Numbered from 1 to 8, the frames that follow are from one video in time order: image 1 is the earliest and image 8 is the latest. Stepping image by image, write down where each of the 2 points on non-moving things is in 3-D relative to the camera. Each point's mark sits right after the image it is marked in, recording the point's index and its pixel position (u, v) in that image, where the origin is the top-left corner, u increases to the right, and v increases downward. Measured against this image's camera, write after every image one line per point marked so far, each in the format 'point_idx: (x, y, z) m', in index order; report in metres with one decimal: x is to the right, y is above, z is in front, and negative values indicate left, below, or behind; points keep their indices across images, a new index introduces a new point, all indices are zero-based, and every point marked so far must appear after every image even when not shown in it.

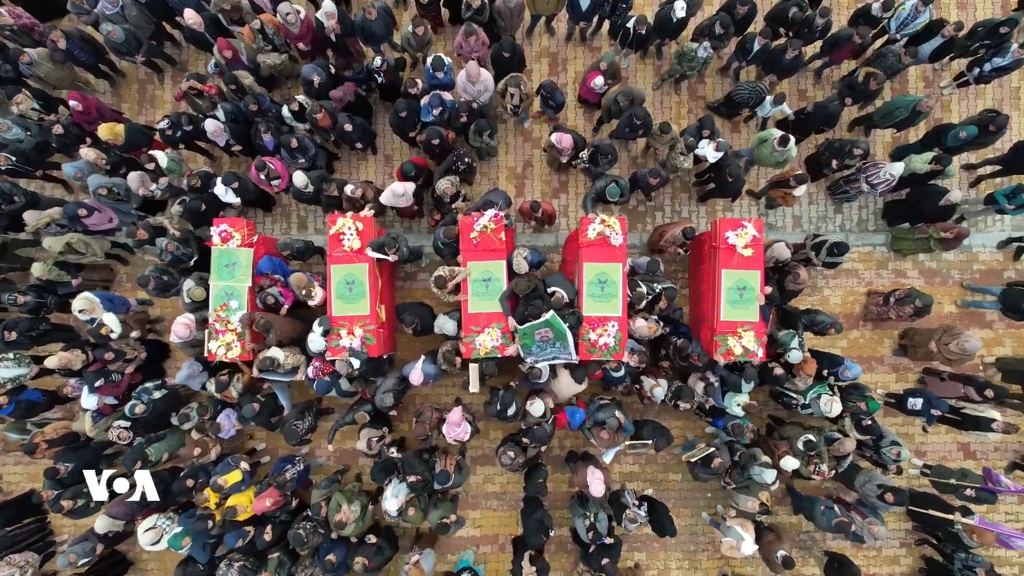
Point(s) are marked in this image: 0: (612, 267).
0: (+3.9, +0.8, +8.2) m
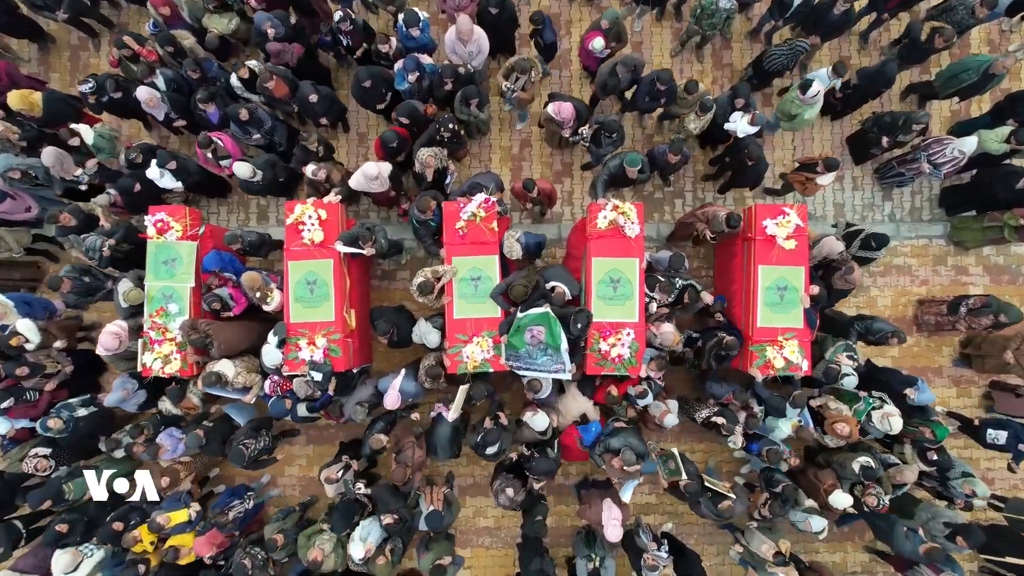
0: (+3.7, +0.8, +6.9) m
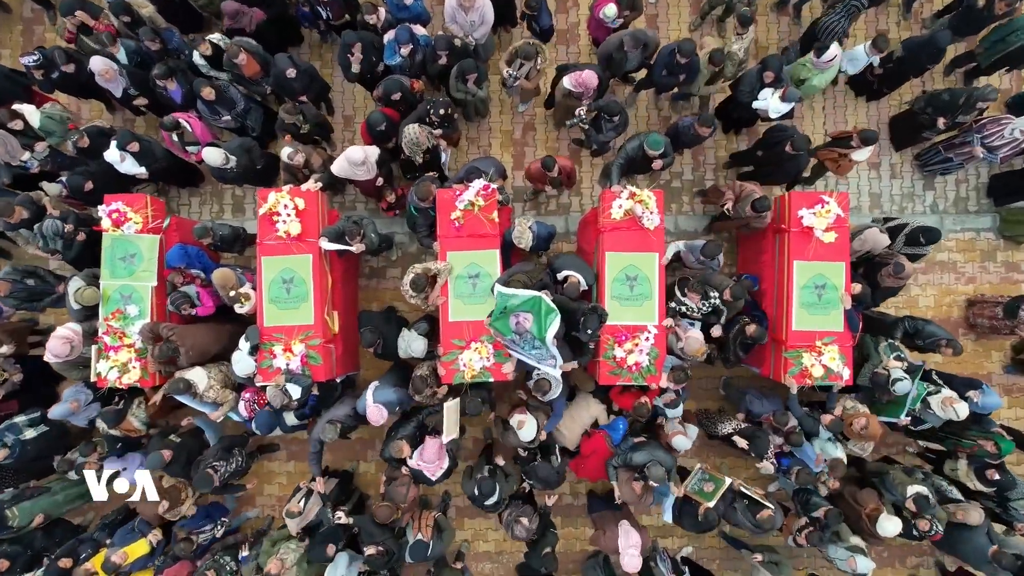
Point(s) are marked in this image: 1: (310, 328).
0: (+3.8, +0.9, +6.1) m
1: (-5.8, -1.2, +6.1) m
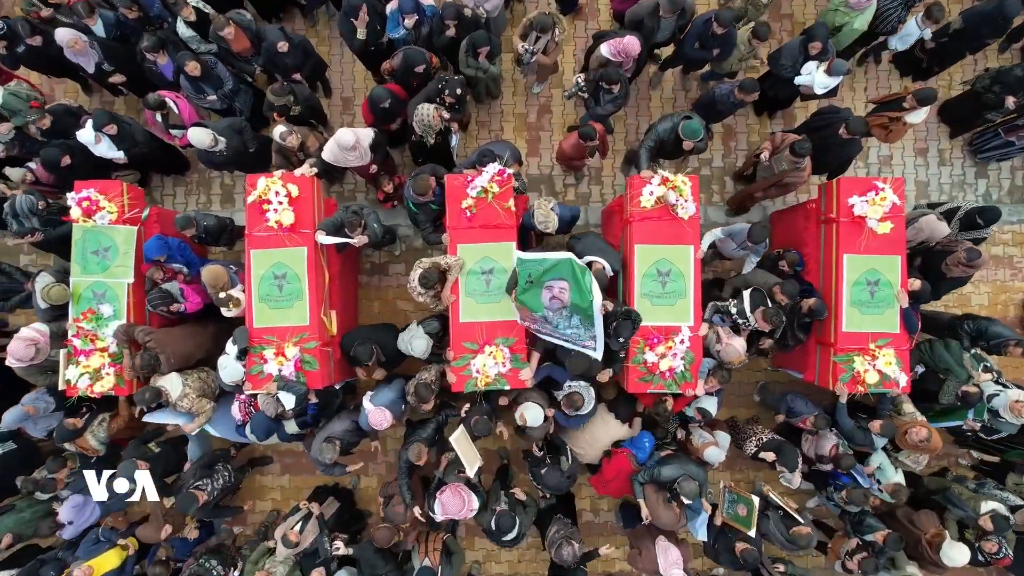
0: (+4.3, +1.0, +5.5) m
1: (-5.4, -1.1, +5.5) m
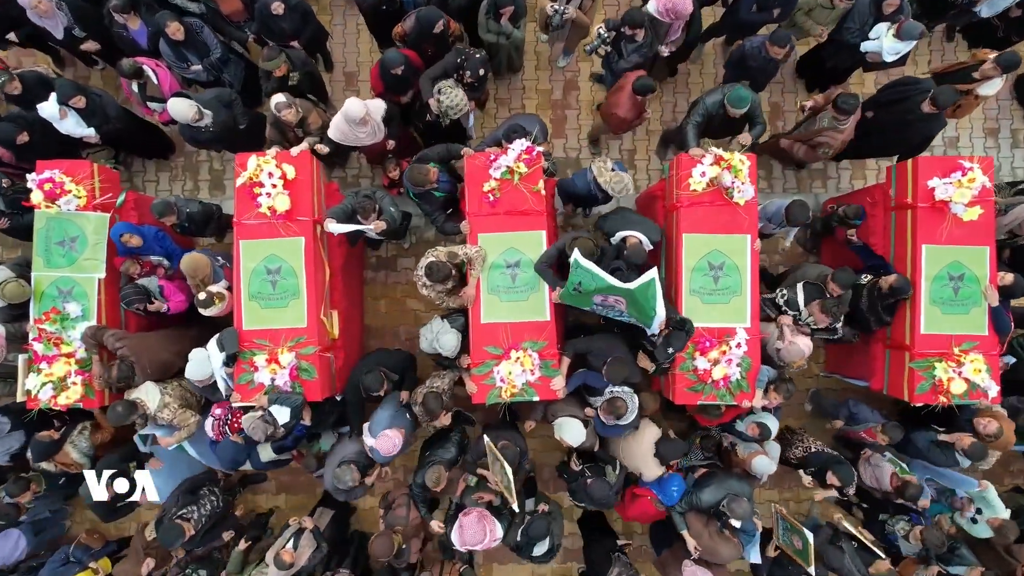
0: (+4.9, +1.0, +4.7) m
1: (-4.7, -1.0, +4.8) m
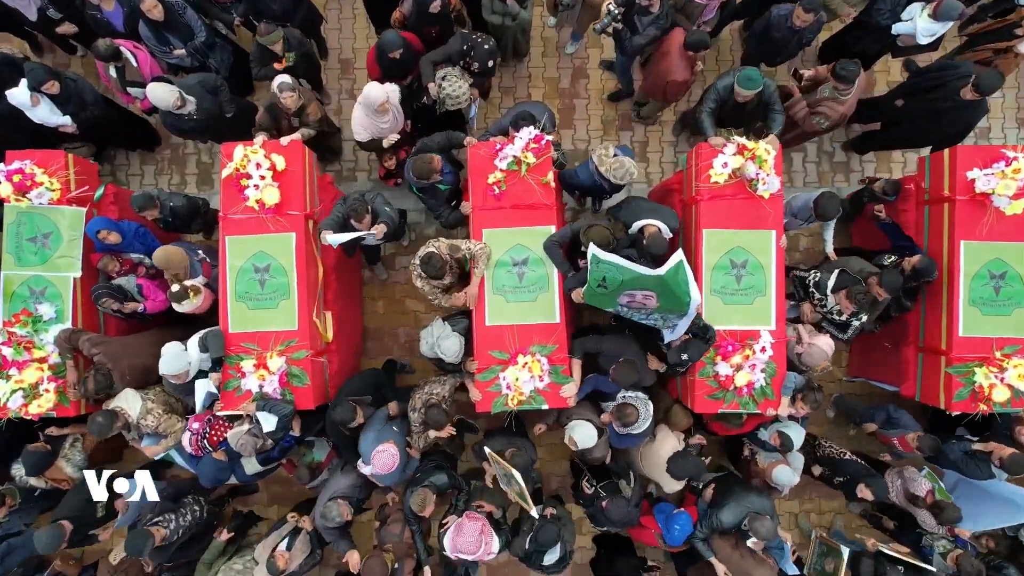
0: (+5.1, +1.1, +4.4) m
1: (-4.6, -1.0, +4.4) m
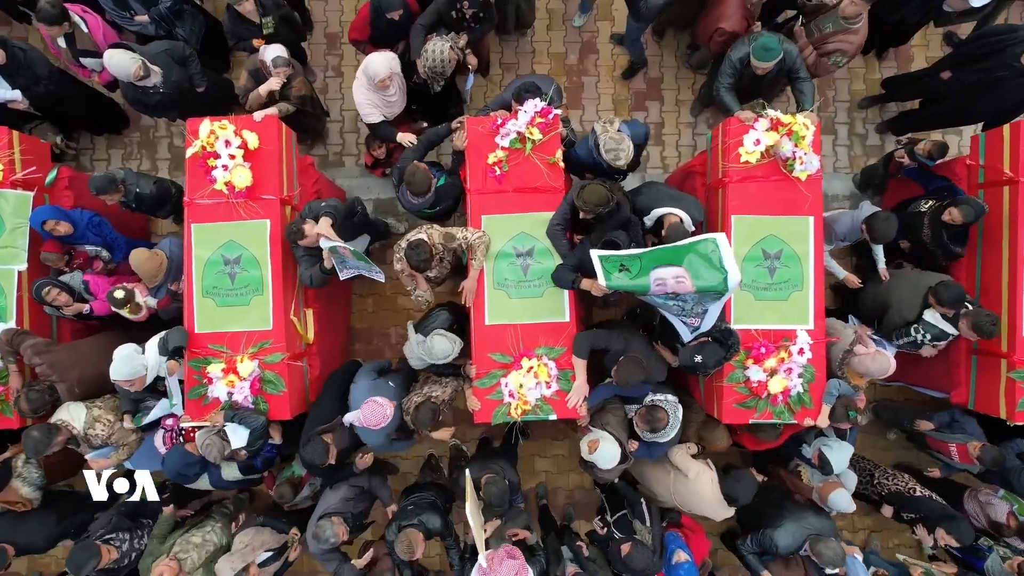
0: (+5.1, +1.2, +3.9) m
1: (-4.5, -0.9, +3.9) m
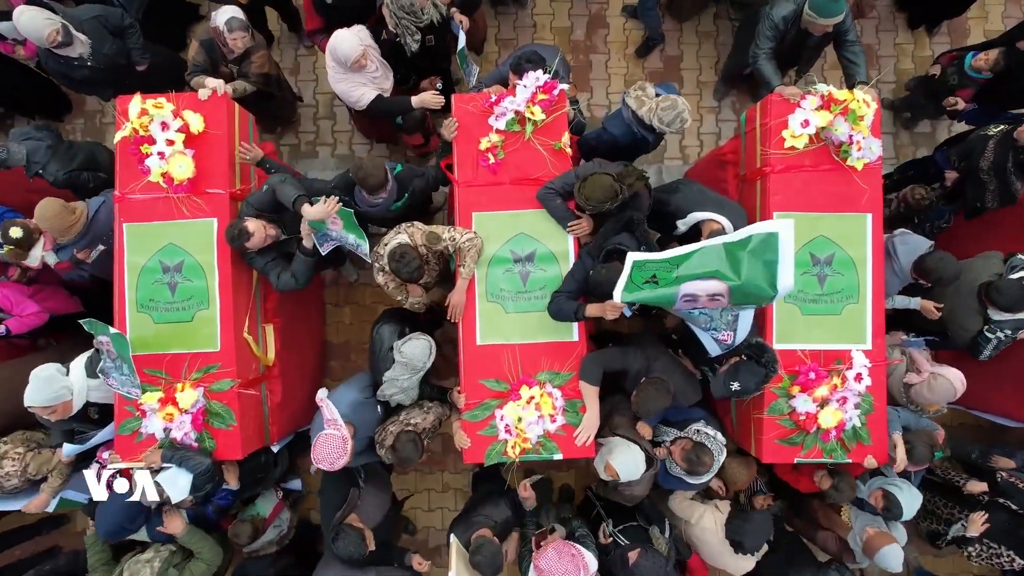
0: (+5.1, +1.0, +3.2) m
1: (-4.5, -1.1, +3.2) m
